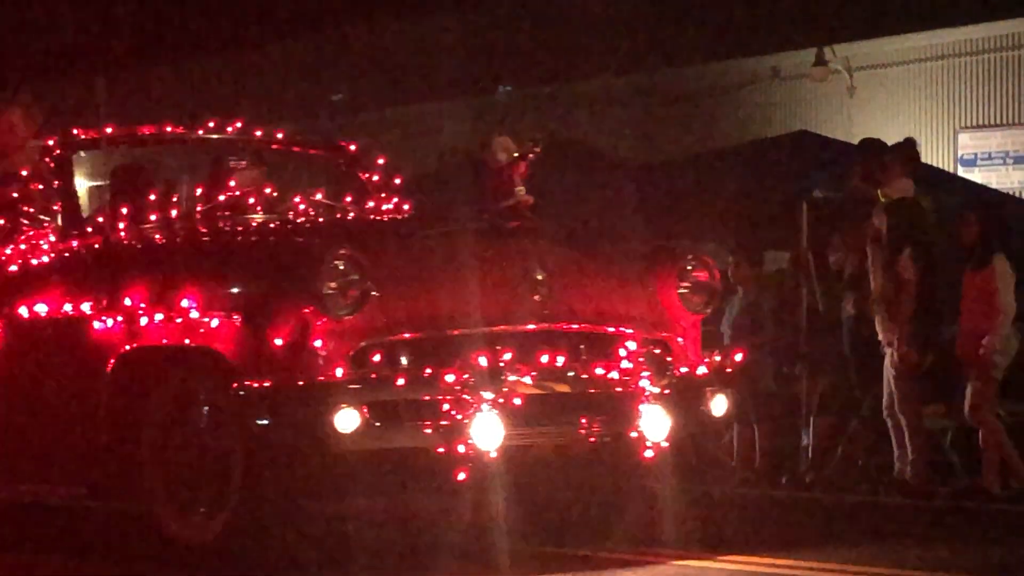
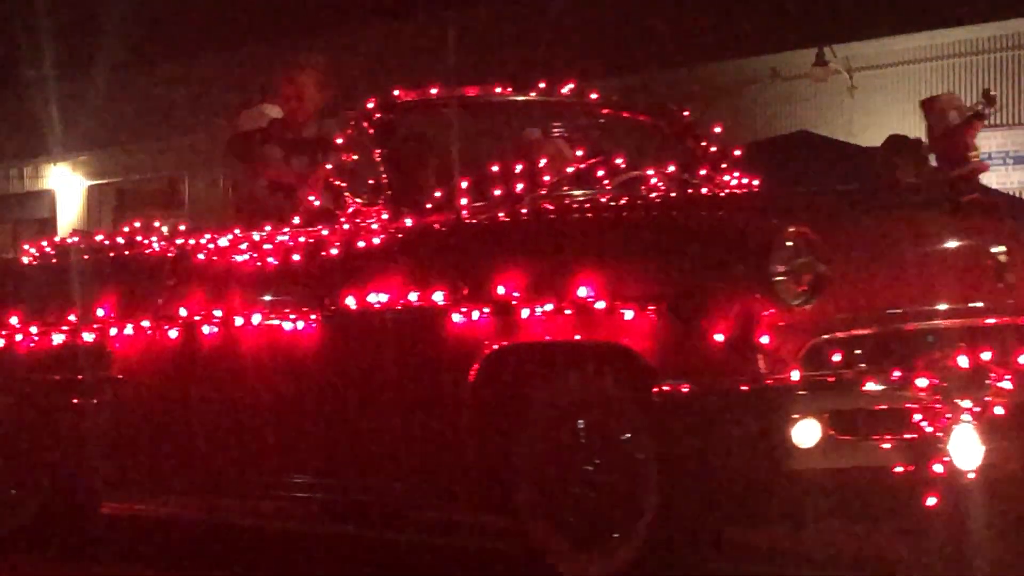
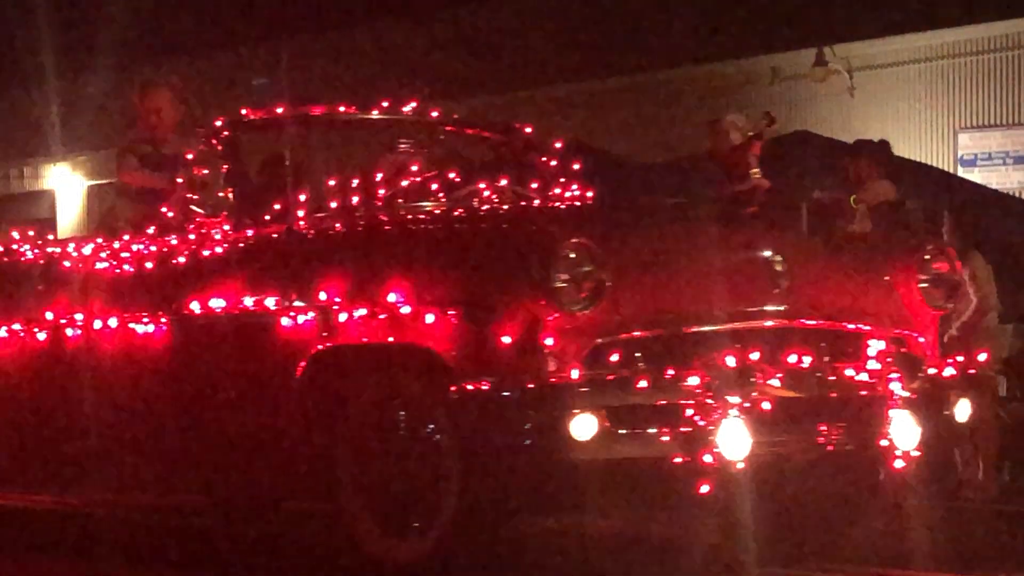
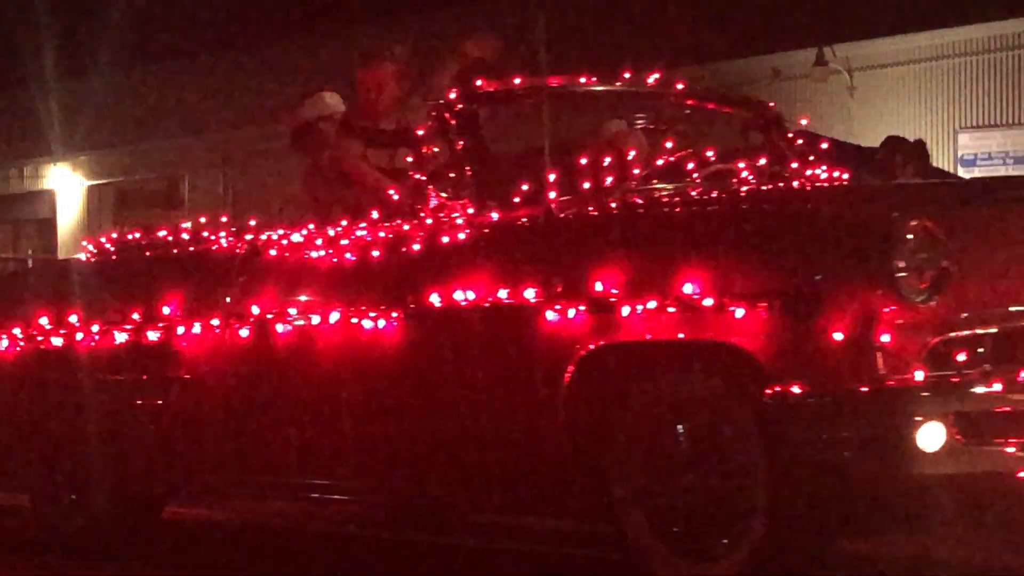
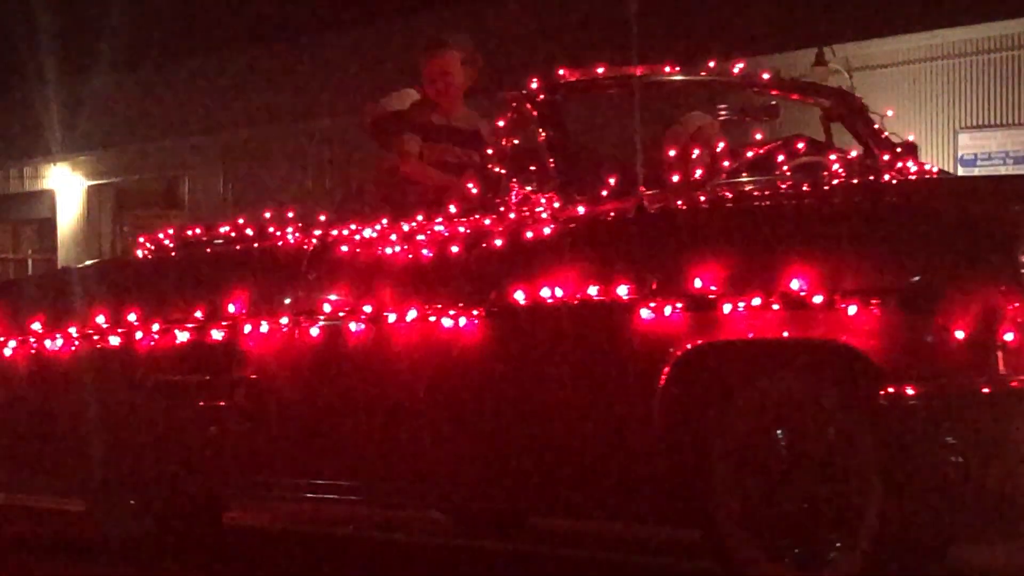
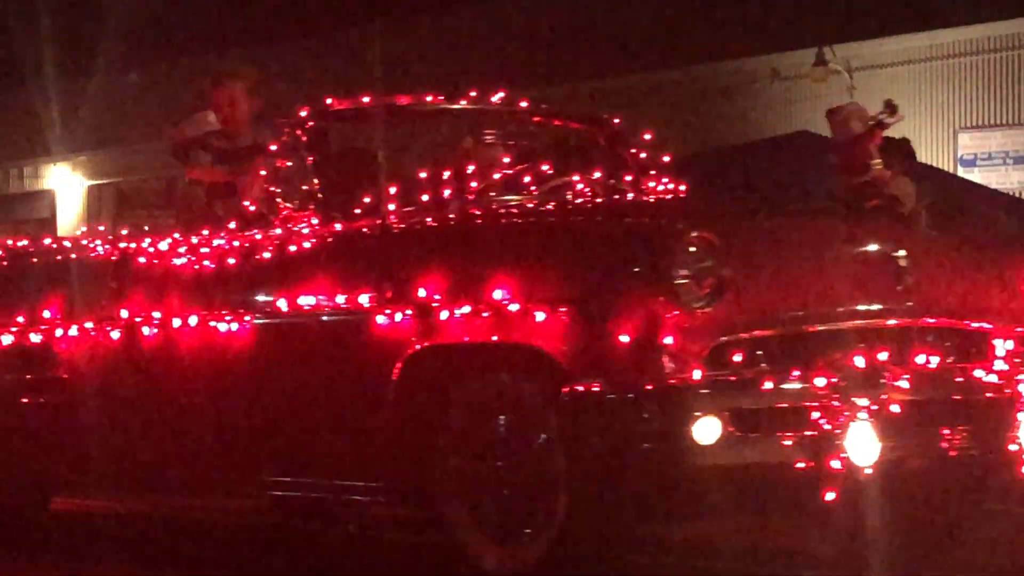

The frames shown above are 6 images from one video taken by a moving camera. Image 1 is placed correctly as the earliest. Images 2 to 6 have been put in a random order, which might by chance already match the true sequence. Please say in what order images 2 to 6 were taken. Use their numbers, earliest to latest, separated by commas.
3, 6, 2, 4, 5
